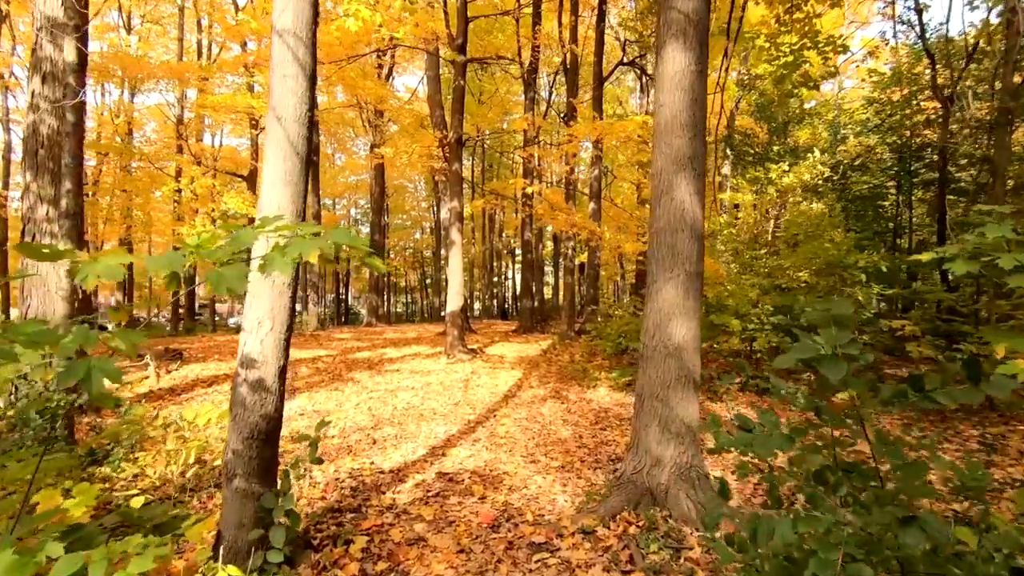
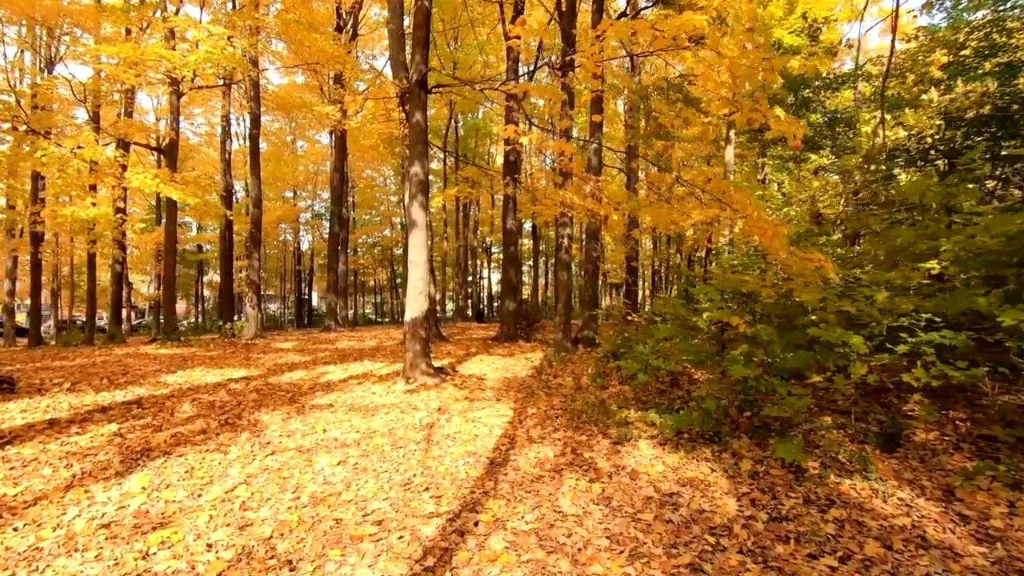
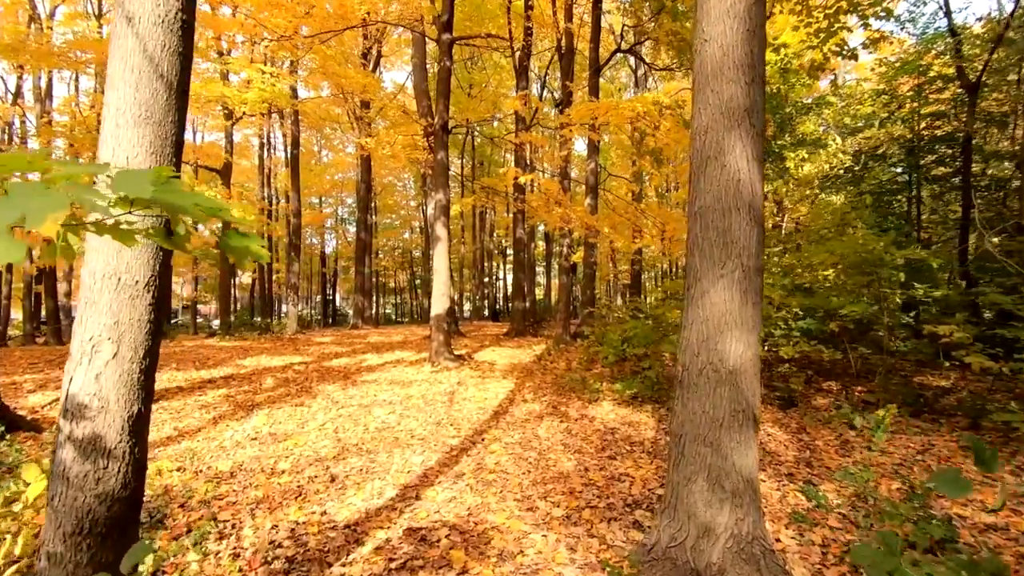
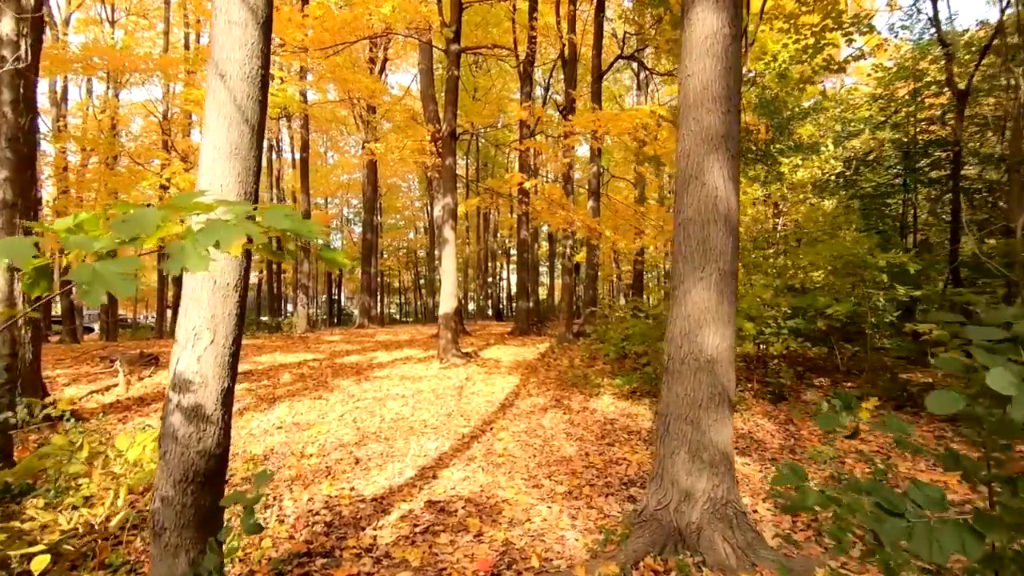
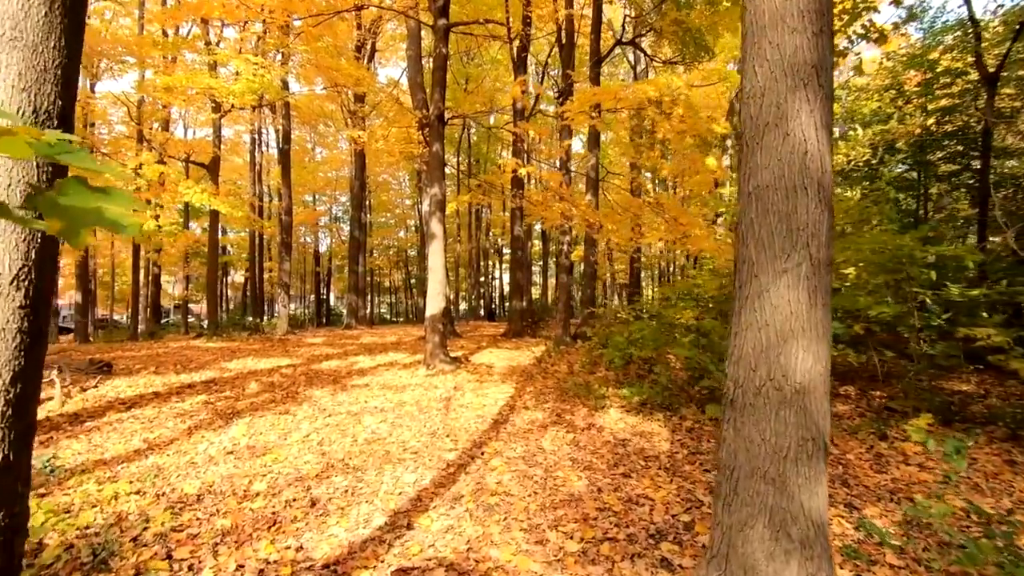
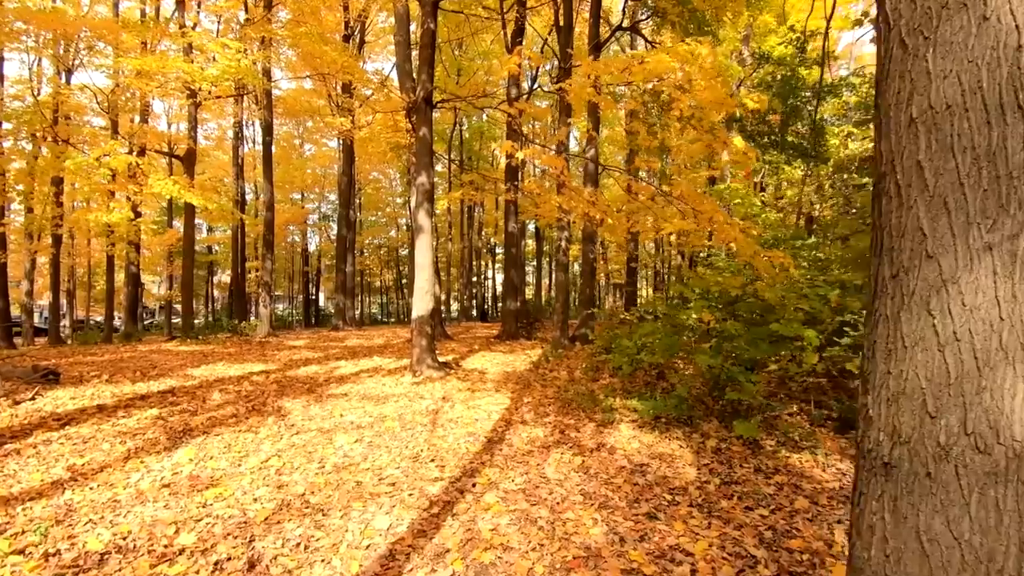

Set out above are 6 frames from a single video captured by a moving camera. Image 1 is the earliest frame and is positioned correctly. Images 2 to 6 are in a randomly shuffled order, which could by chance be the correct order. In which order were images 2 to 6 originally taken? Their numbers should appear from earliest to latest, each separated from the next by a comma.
4, 3, 5, 6, 2
